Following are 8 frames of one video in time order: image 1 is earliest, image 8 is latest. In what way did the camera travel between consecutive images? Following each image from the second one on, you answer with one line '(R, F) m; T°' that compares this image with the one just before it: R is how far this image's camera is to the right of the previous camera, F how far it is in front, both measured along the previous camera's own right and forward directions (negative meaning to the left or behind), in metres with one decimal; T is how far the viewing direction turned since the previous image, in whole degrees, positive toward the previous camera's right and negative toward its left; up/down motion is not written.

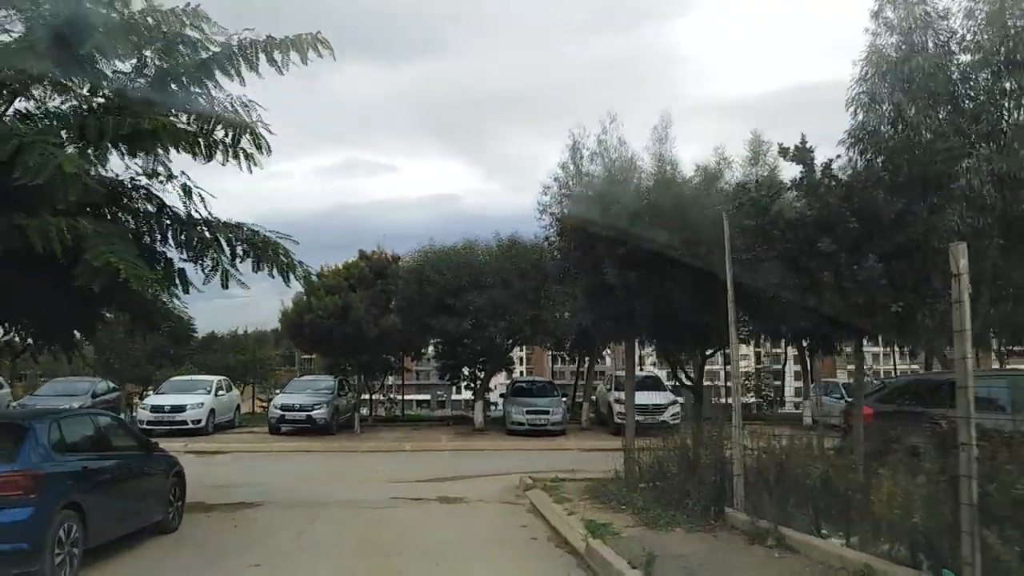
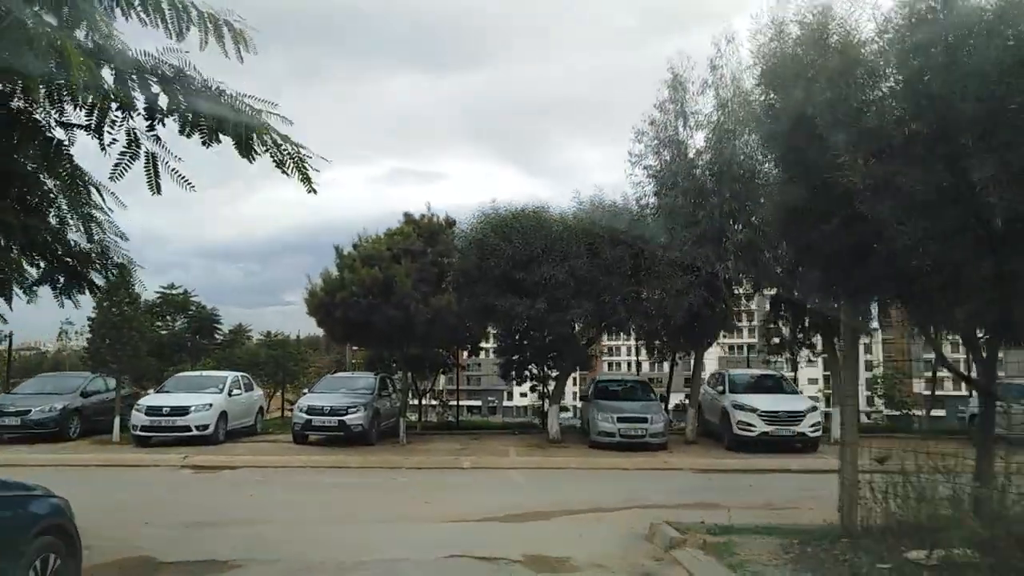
(-0.9, +4.9) m; -4°
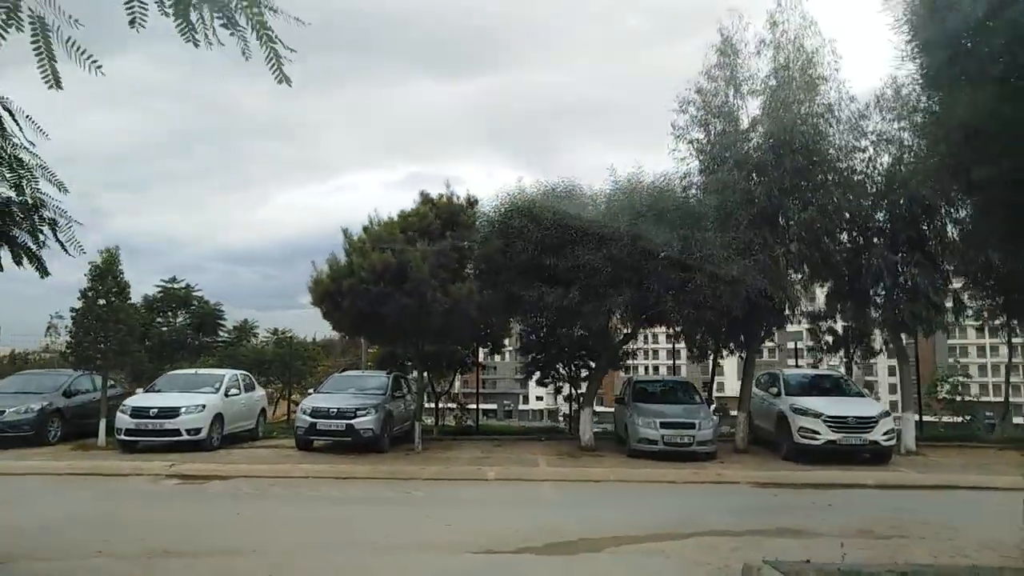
(-0.3, +2.0) m; -1°
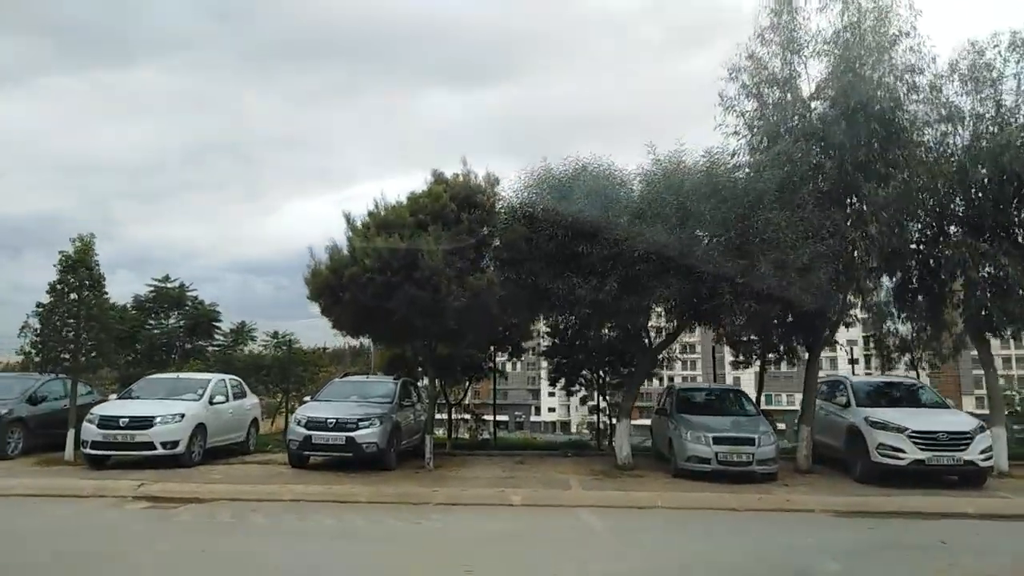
(-0.3, +2.2) m; -1°
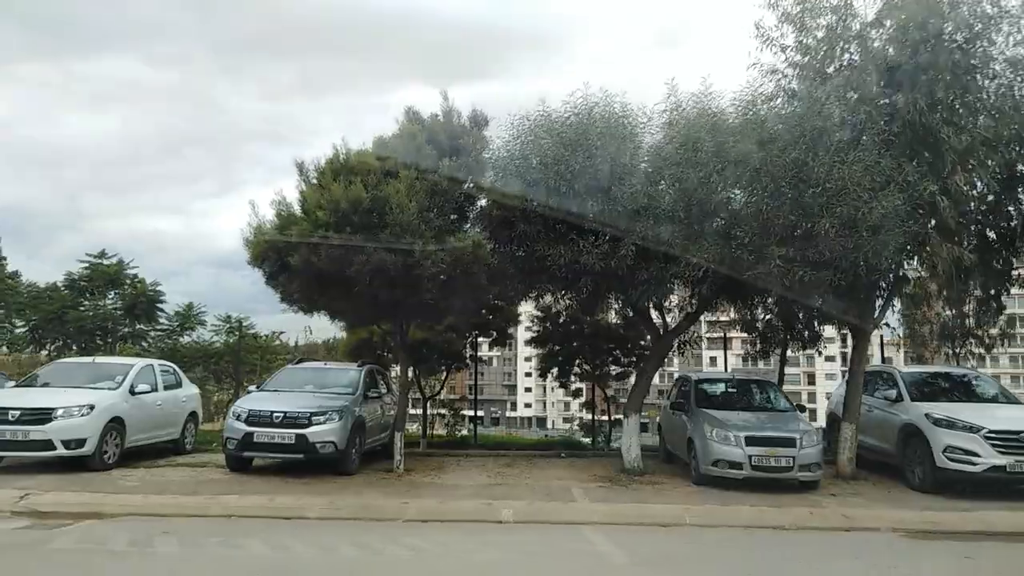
(-0.2, +2.5) m; +2°
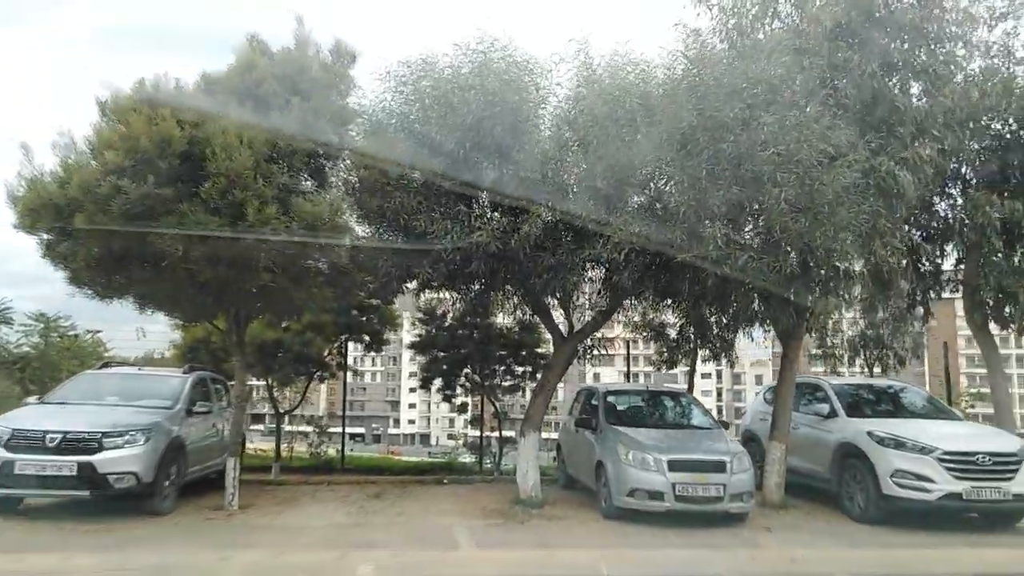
(+0.2, +2.3) m; +9°
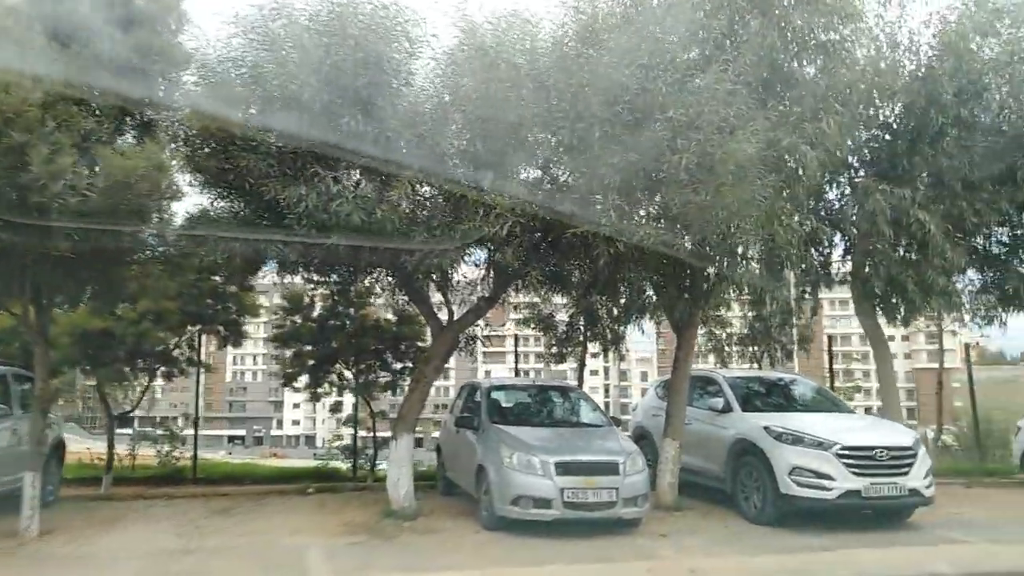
(+0.2, +1.1) m; +8°
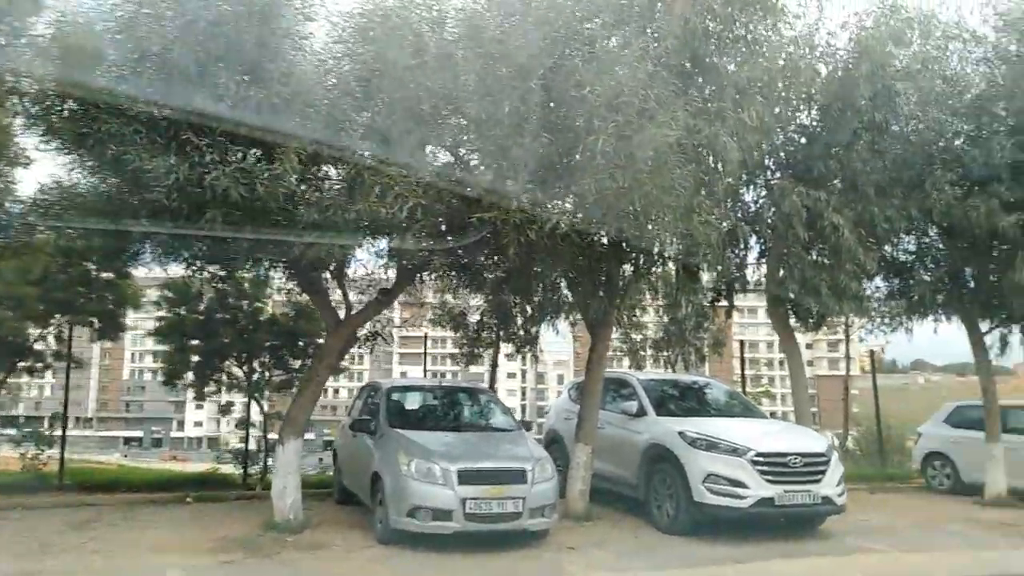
(+0.2, +0.6) m; +6°
